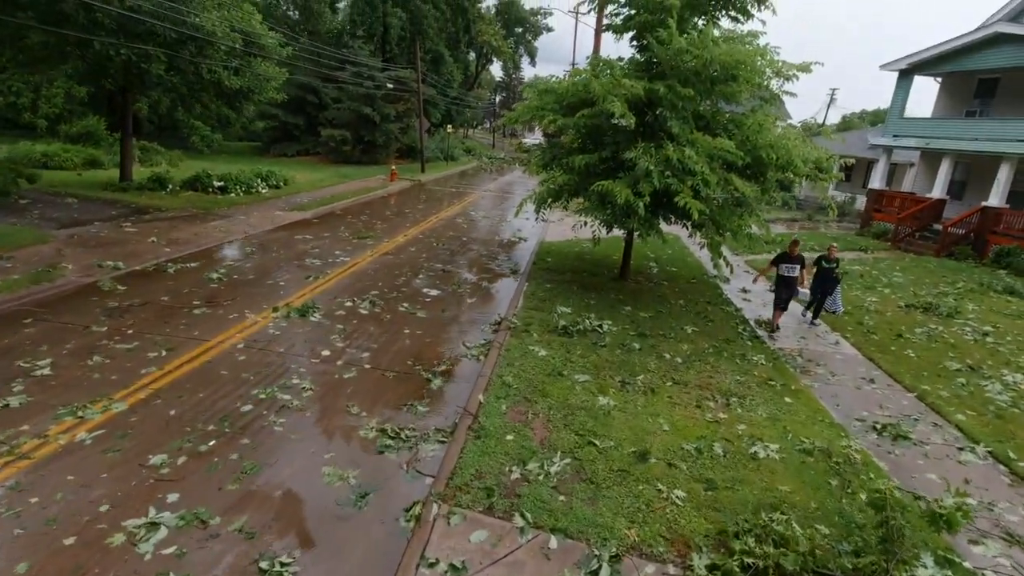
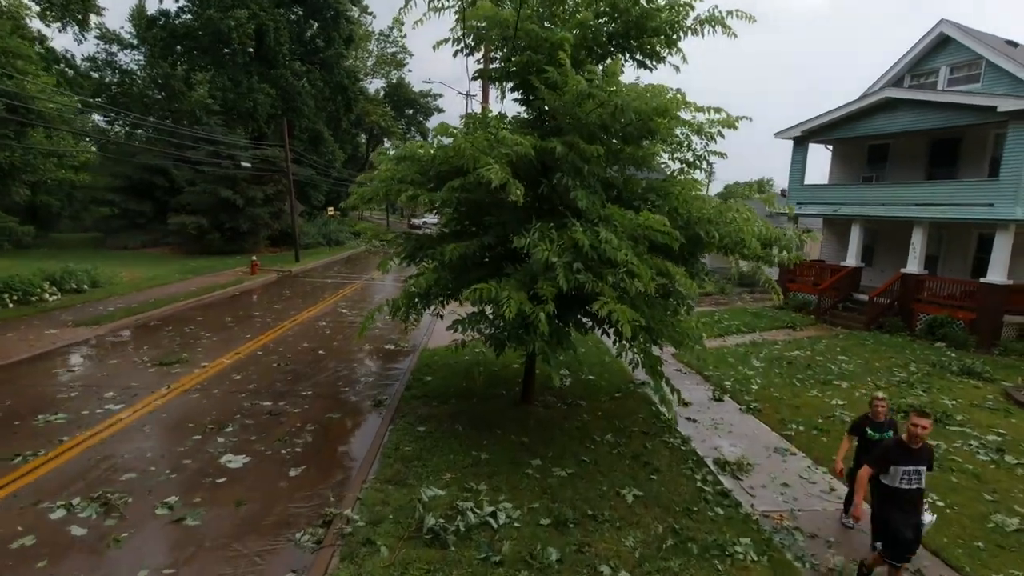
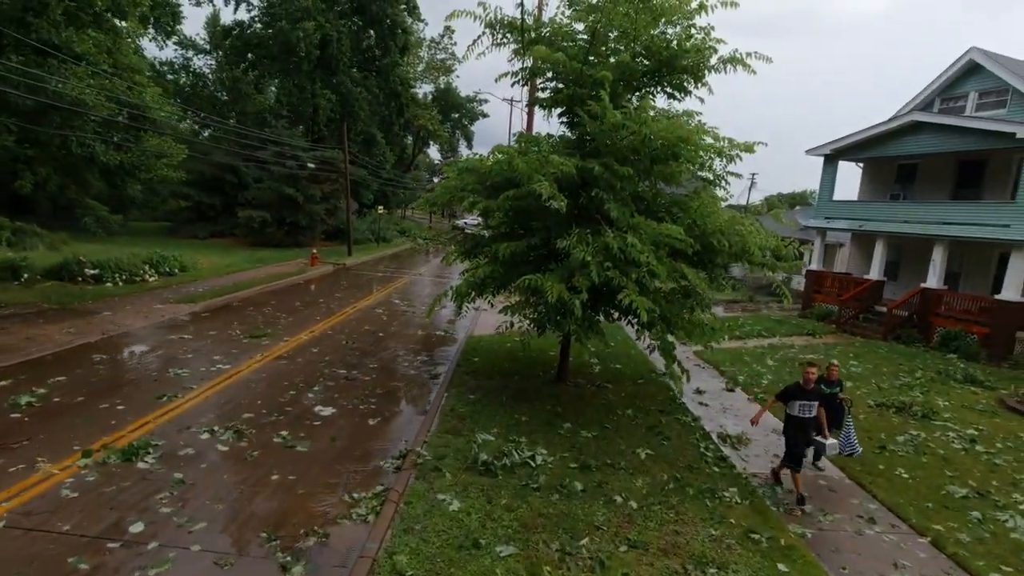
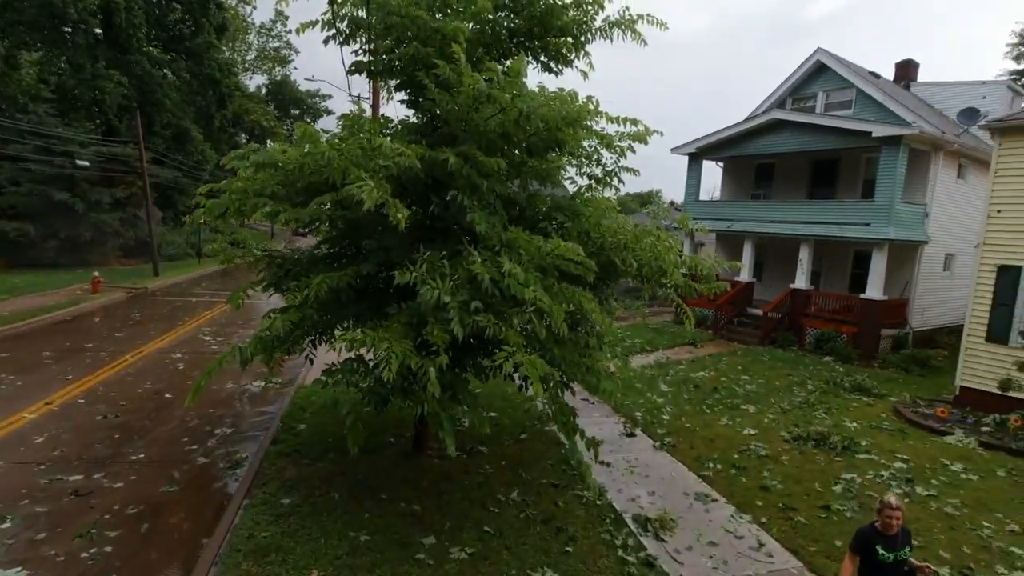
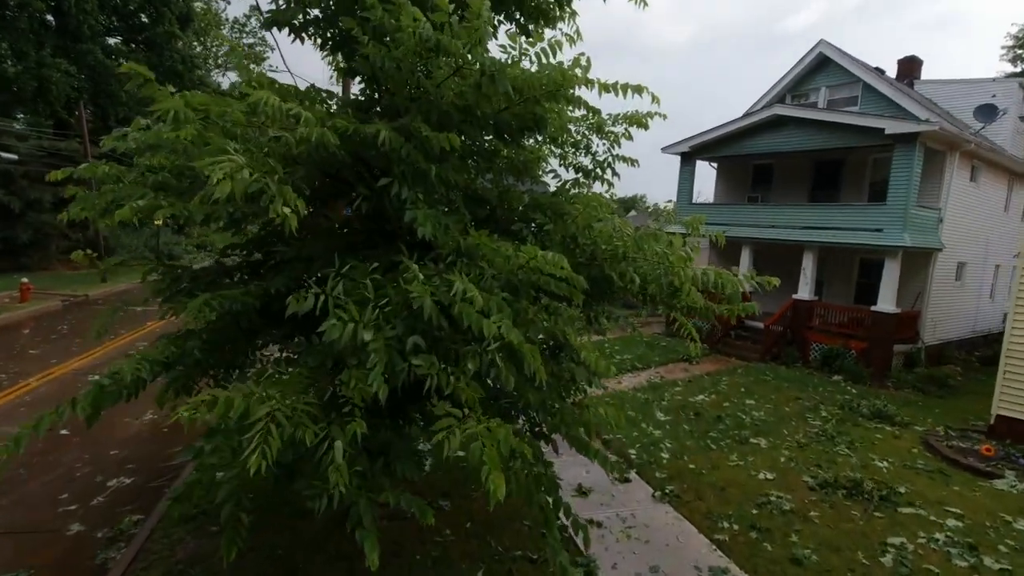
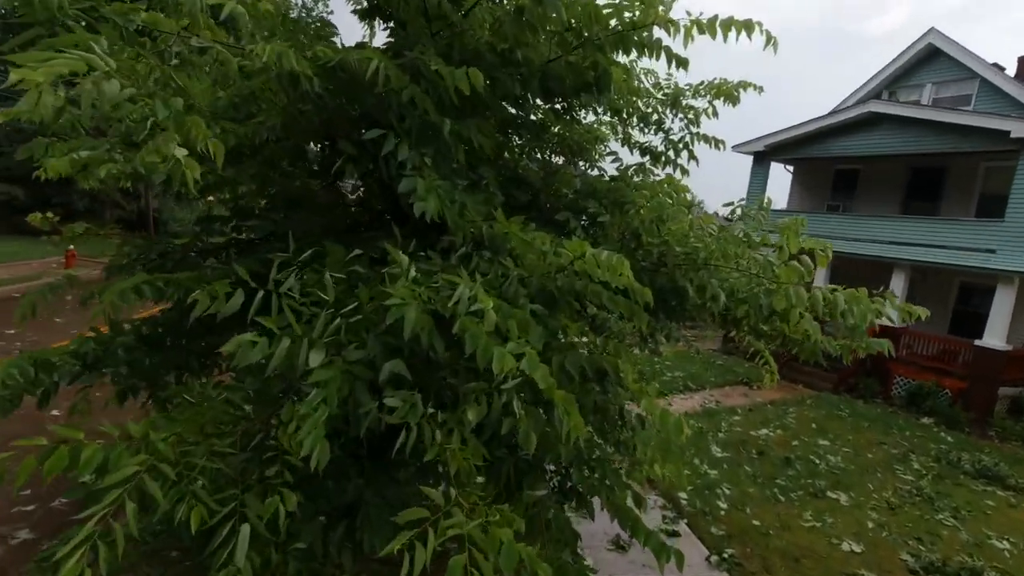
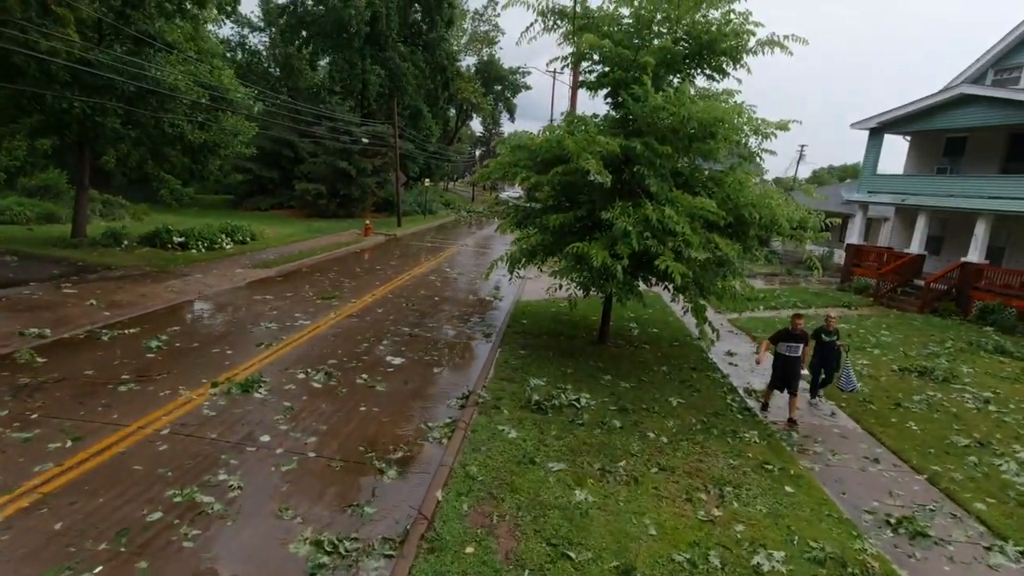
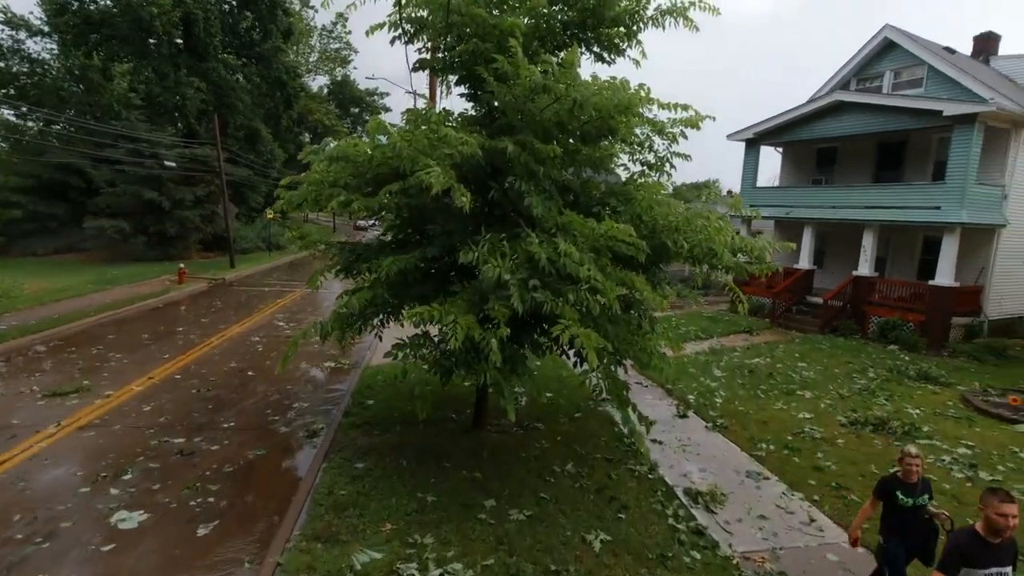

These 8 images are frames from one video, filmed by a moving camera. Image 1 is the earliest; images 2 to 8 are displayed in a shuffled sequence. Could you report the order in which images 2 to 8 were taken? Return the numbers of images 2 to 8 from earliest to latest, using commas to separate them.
7, 3, 2, 8, 4, 5, 6
